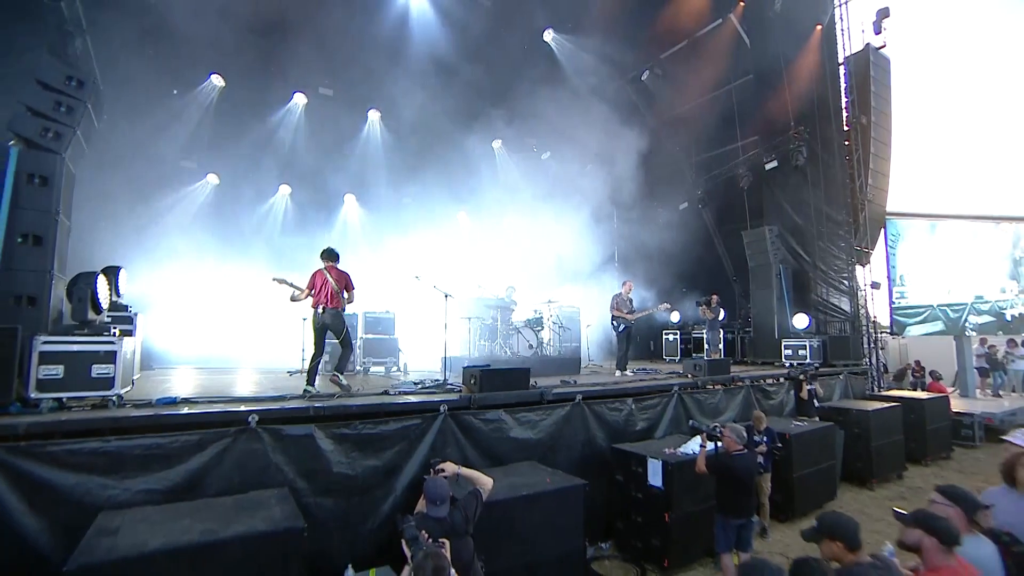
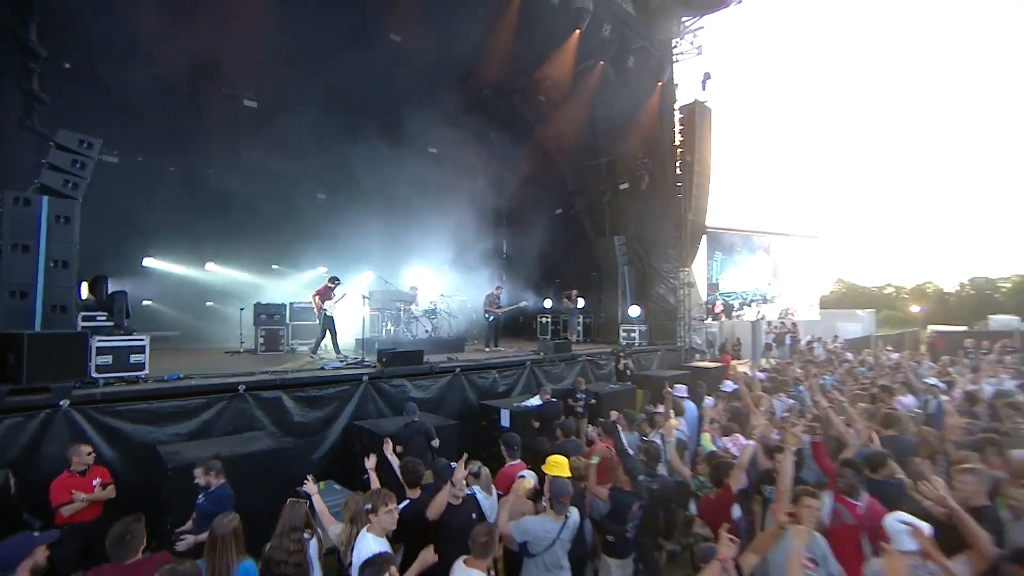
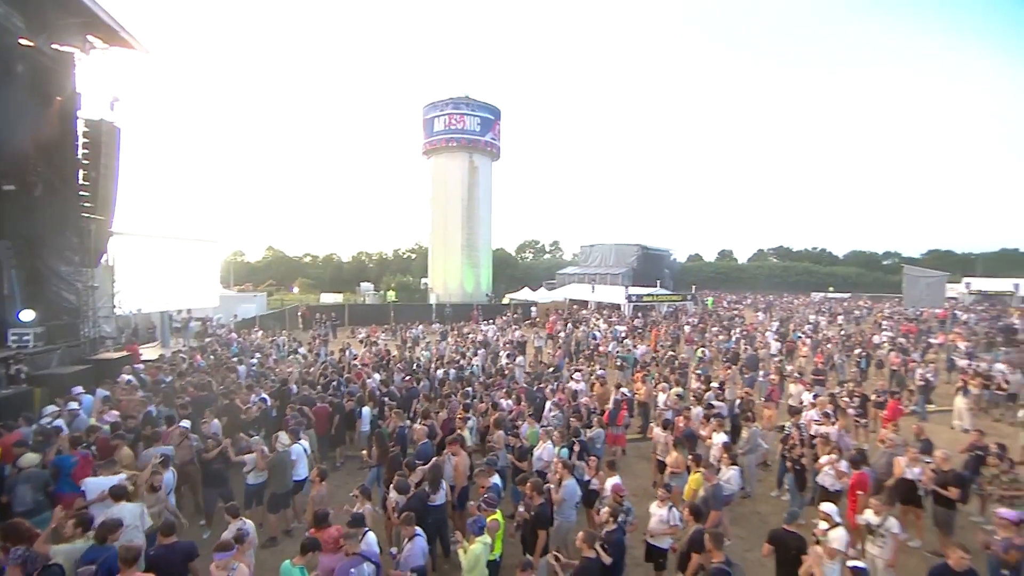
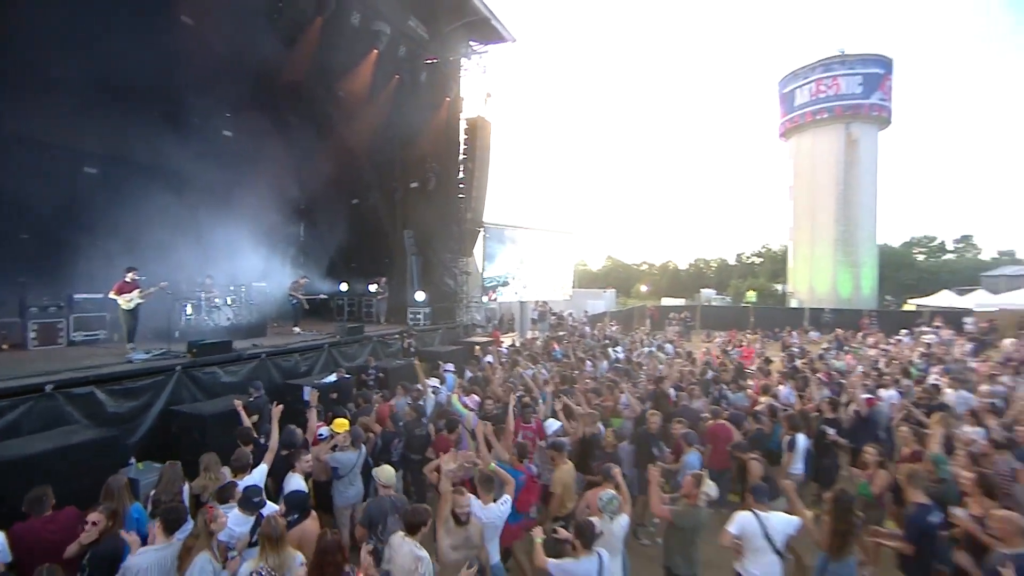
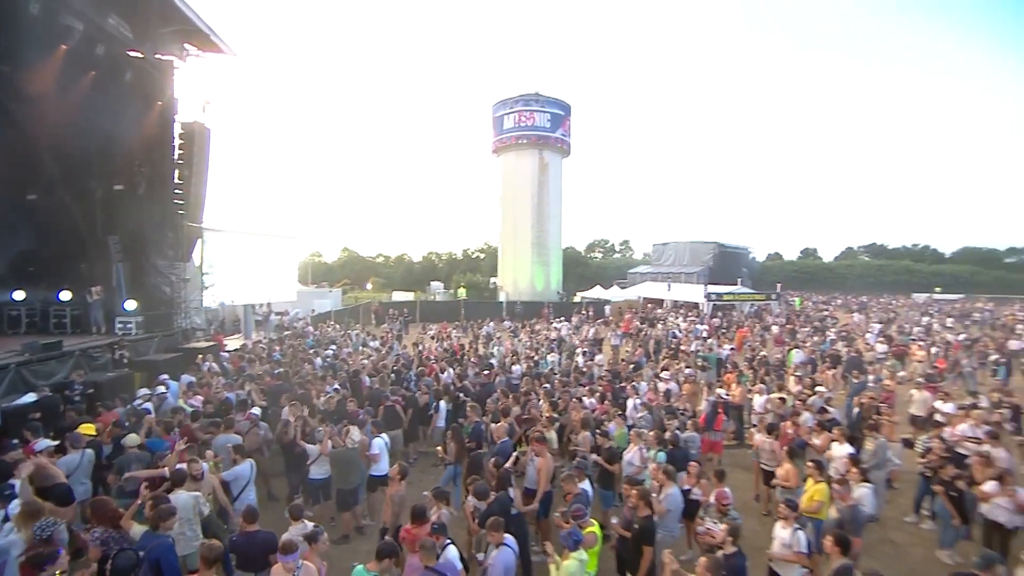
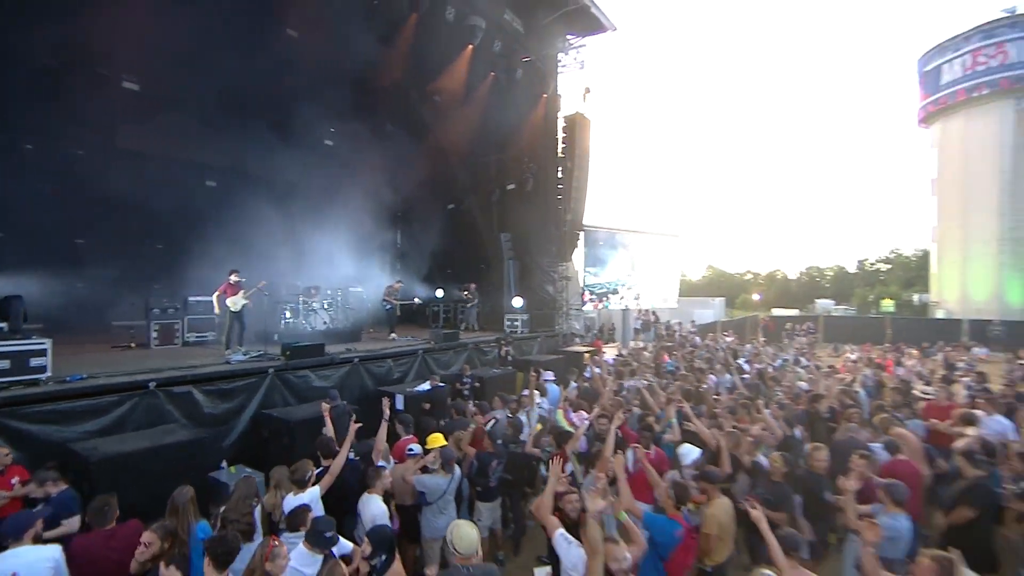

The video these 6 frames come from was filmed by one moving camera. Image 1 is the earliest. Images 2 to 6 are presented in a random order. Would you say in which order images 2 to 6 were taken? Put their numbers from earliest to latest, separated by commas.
2, 6, 4, 5, 3
